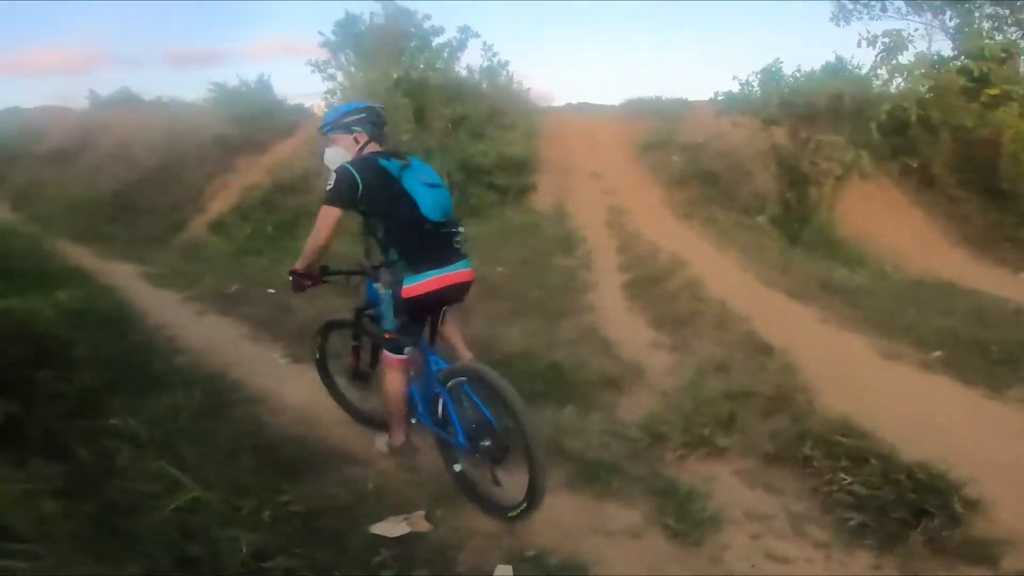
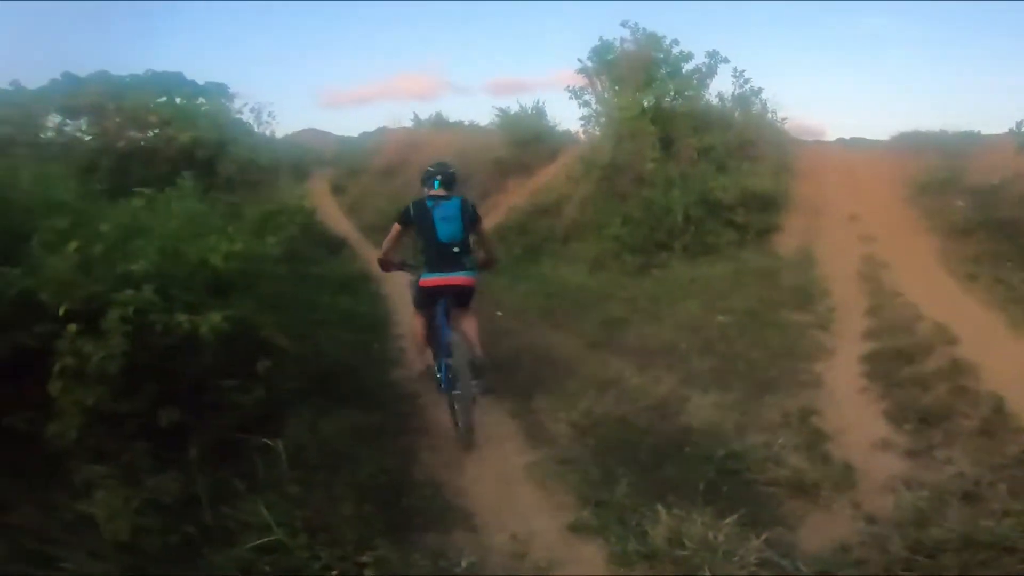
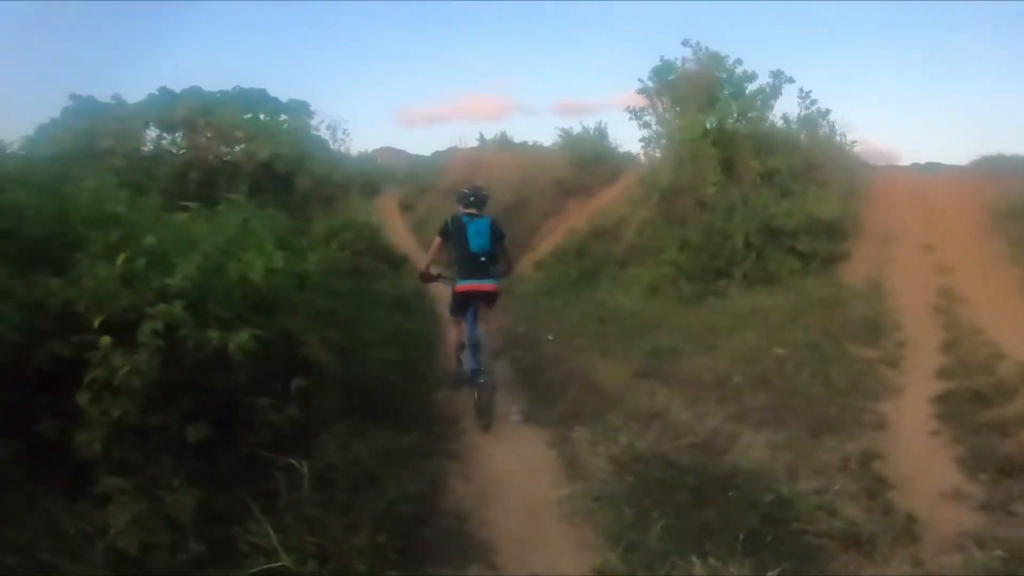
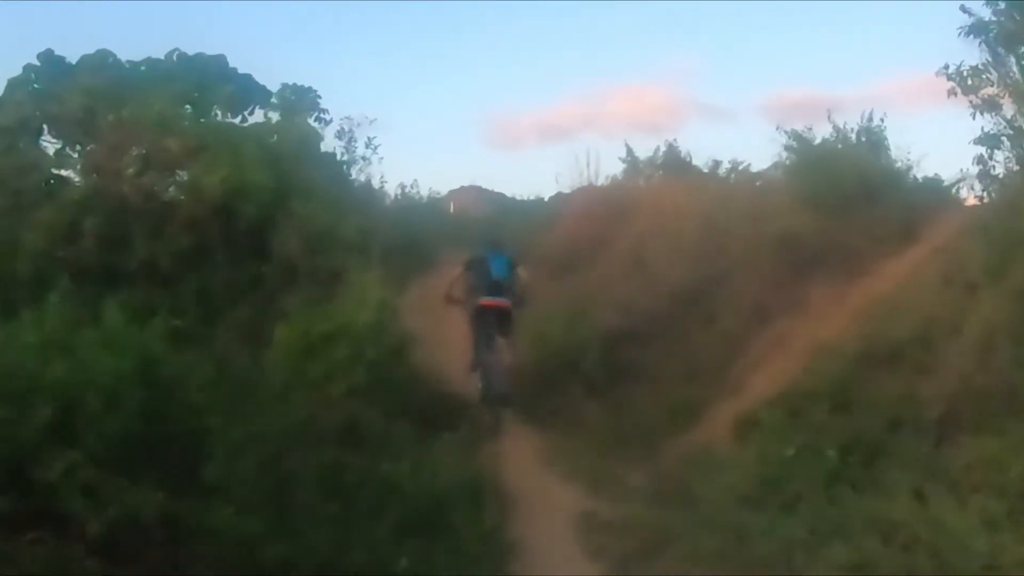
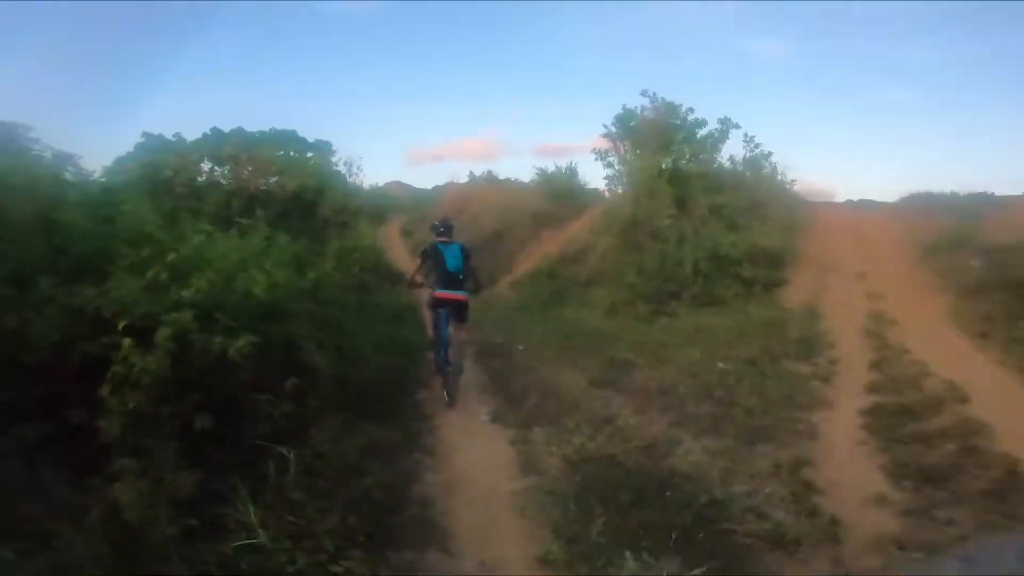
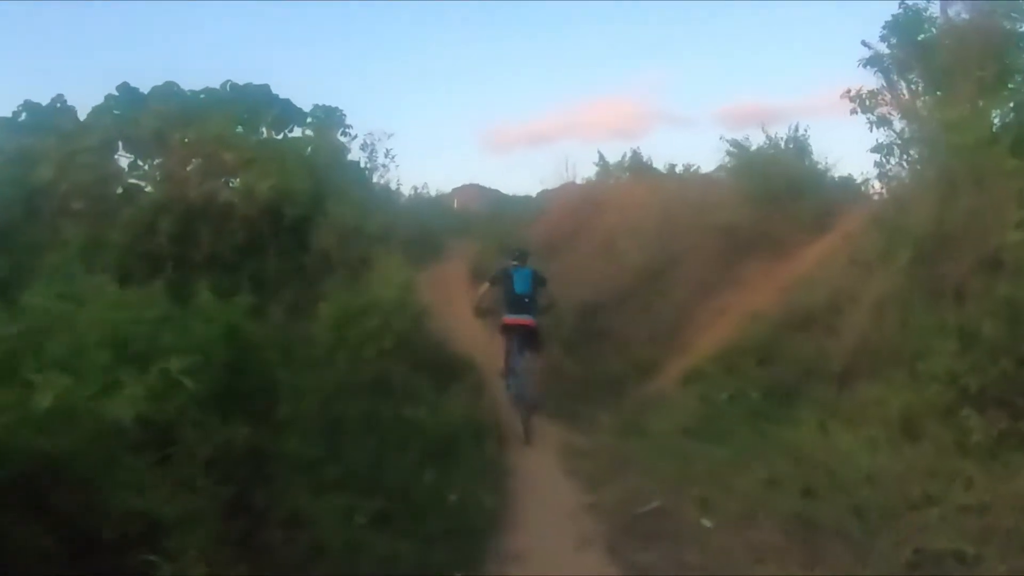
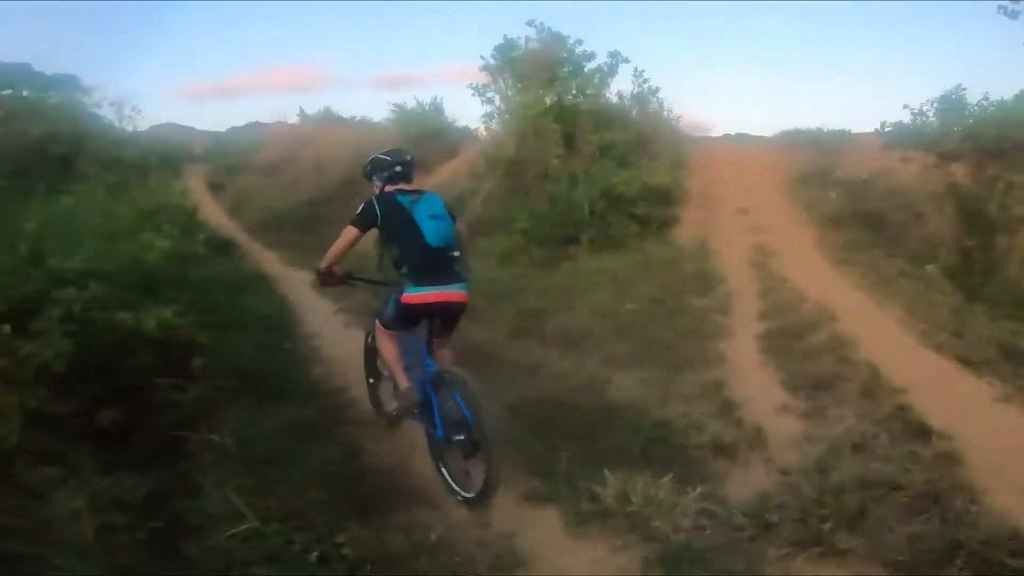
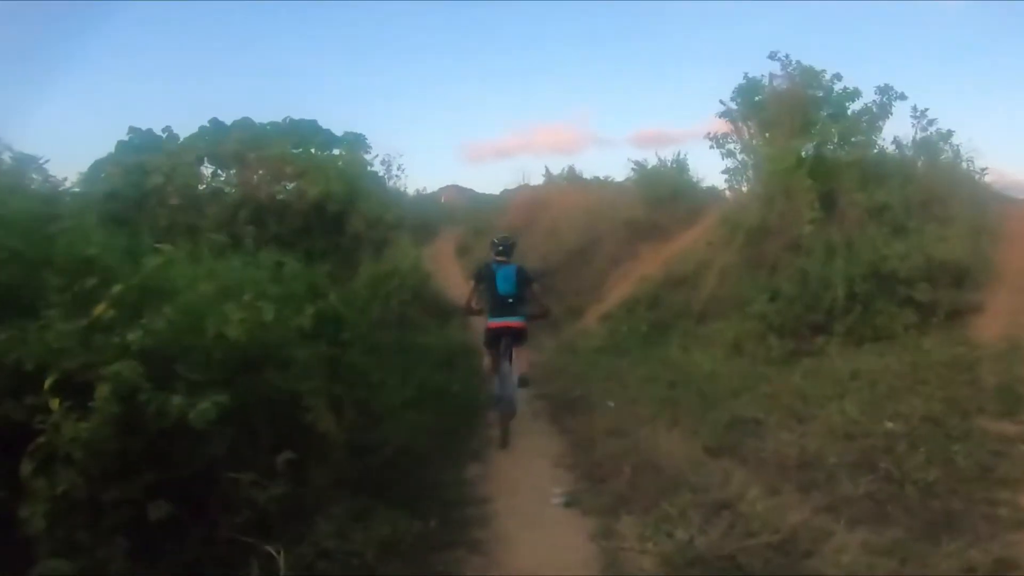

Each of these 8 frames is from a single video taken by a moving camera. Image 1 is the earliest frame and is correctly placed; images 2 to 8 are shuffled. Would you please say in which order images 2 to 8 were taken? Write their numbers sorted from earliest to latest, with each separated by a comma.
7, 2, 3, 5, 8, 6, 4
